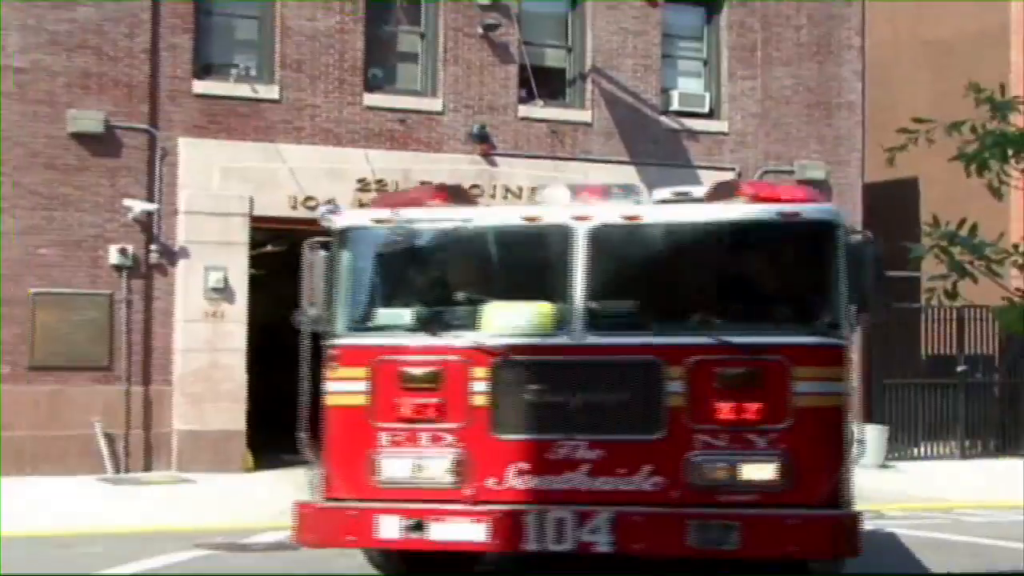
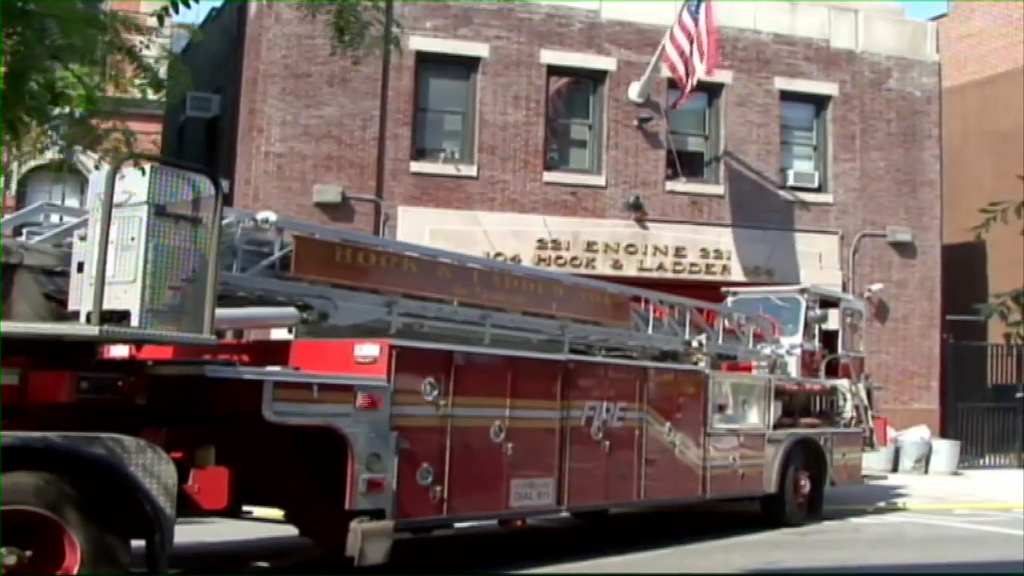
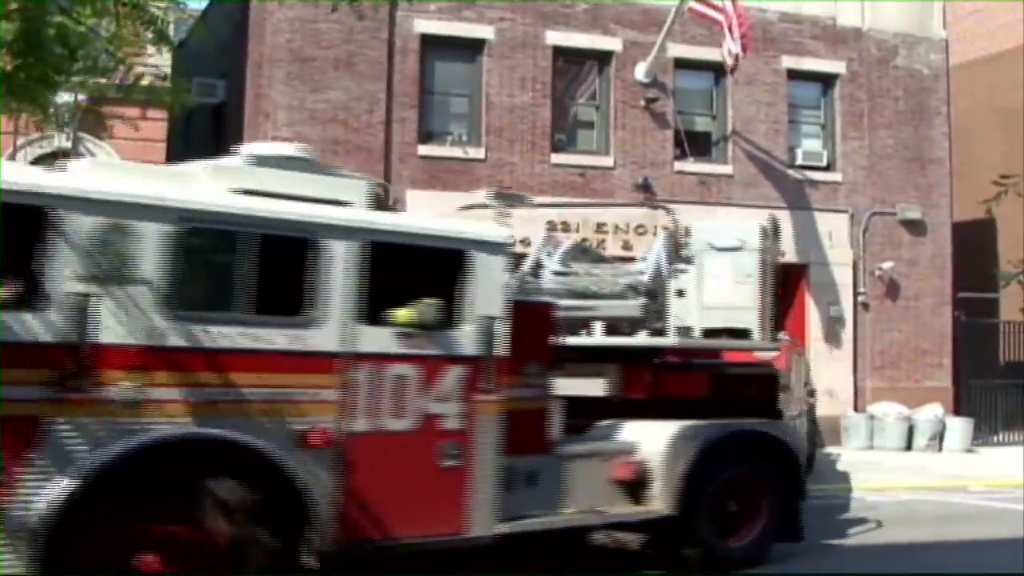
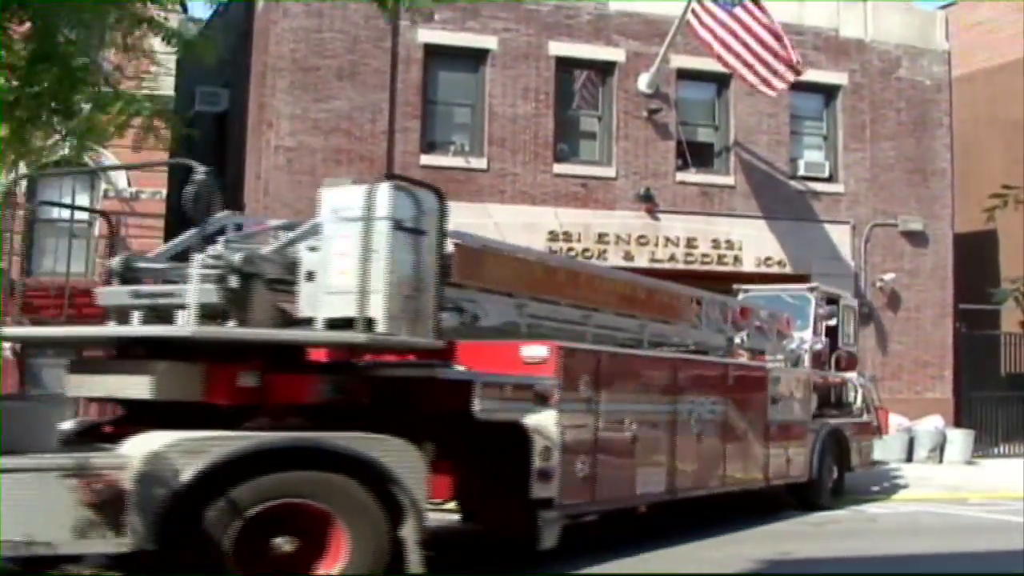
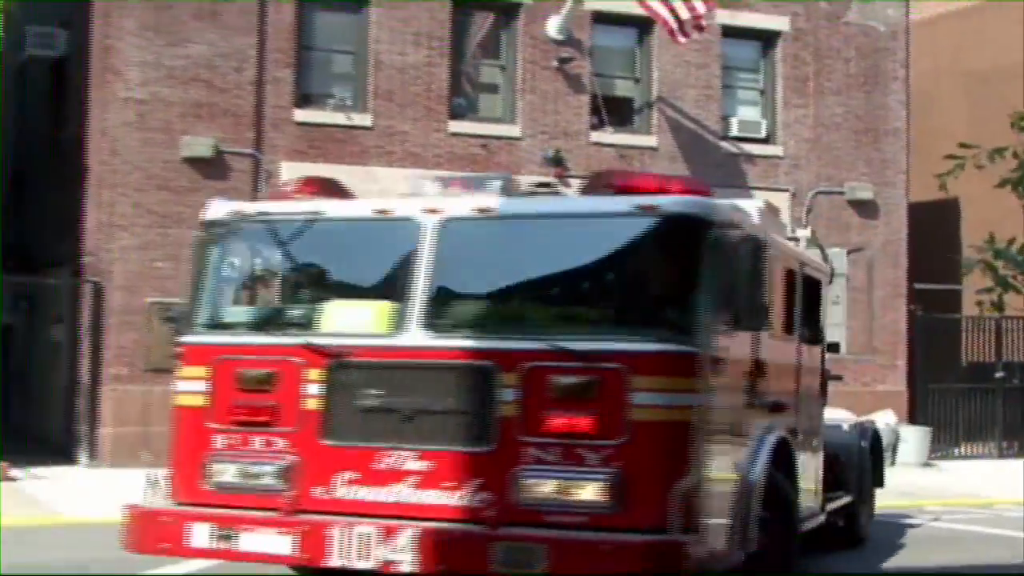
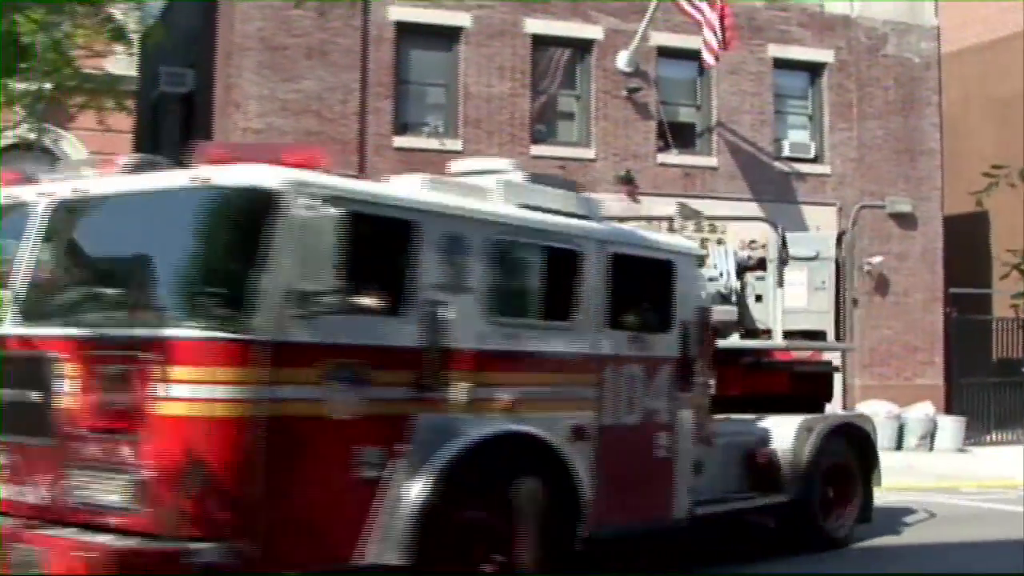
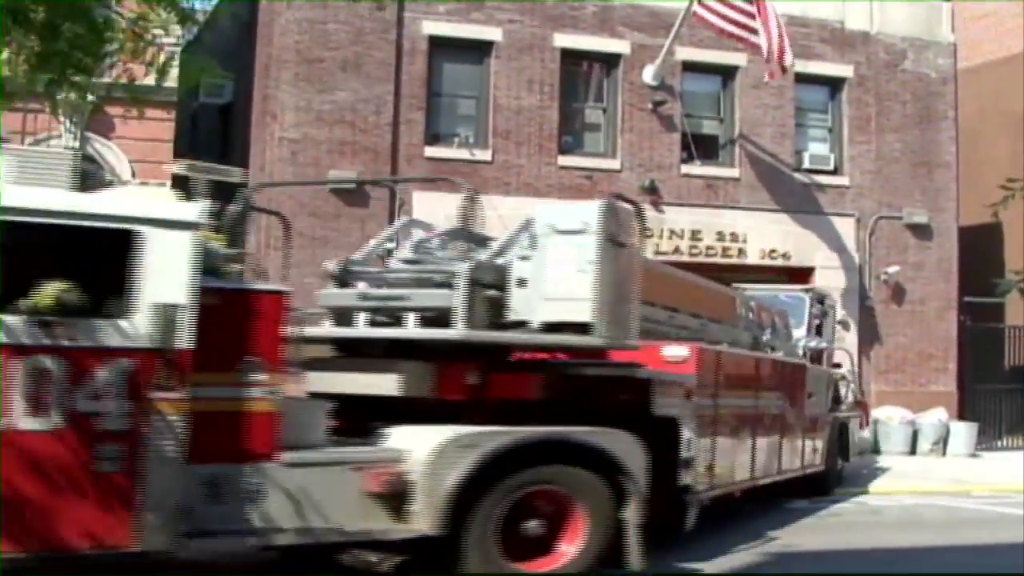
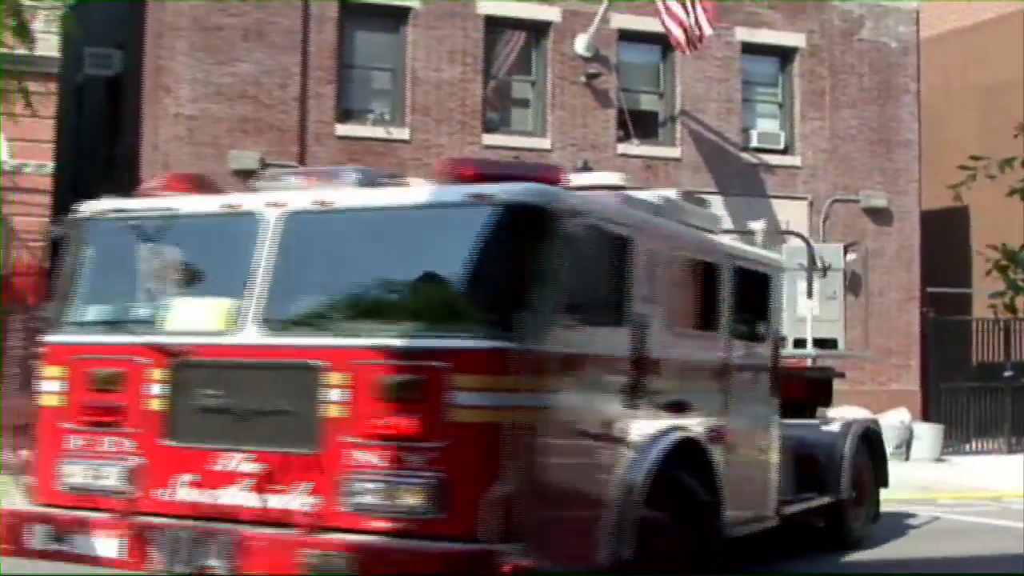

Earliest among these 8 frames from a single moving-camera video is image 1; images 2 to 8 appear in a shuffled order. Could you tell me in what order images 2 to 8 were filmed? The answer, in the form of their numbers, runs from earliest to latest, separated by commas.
5, 8, 6, 3, 7, 4, 2
